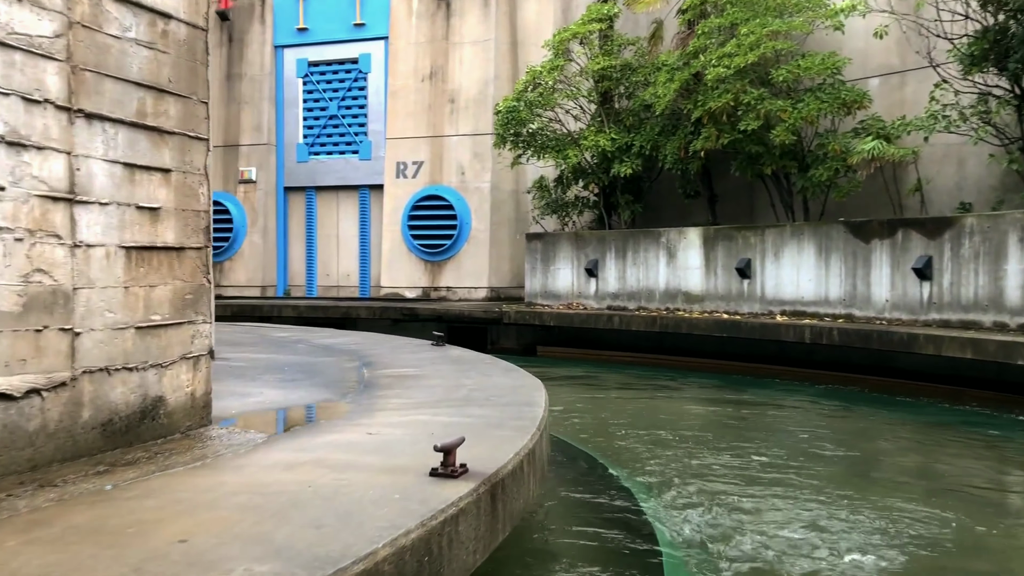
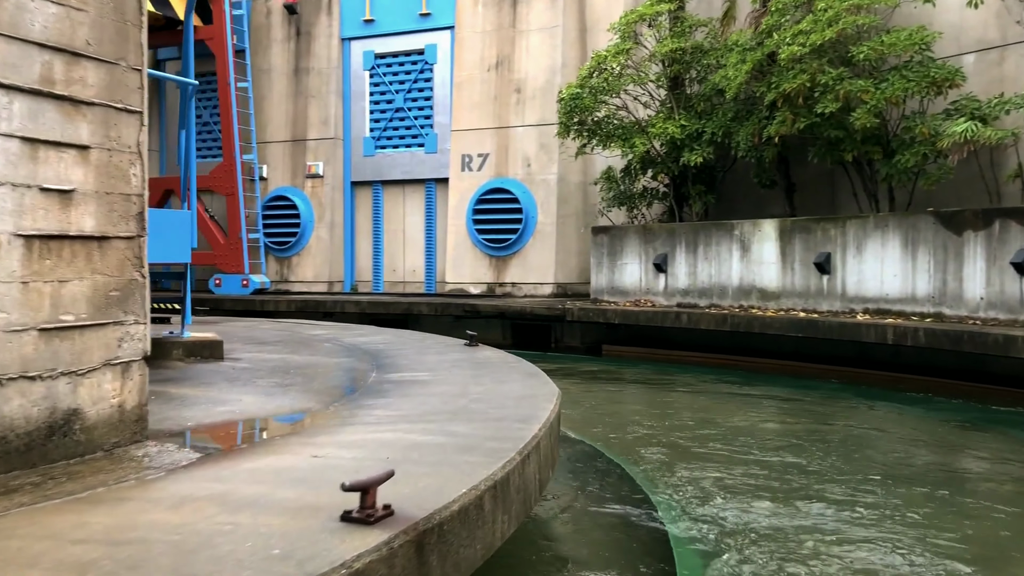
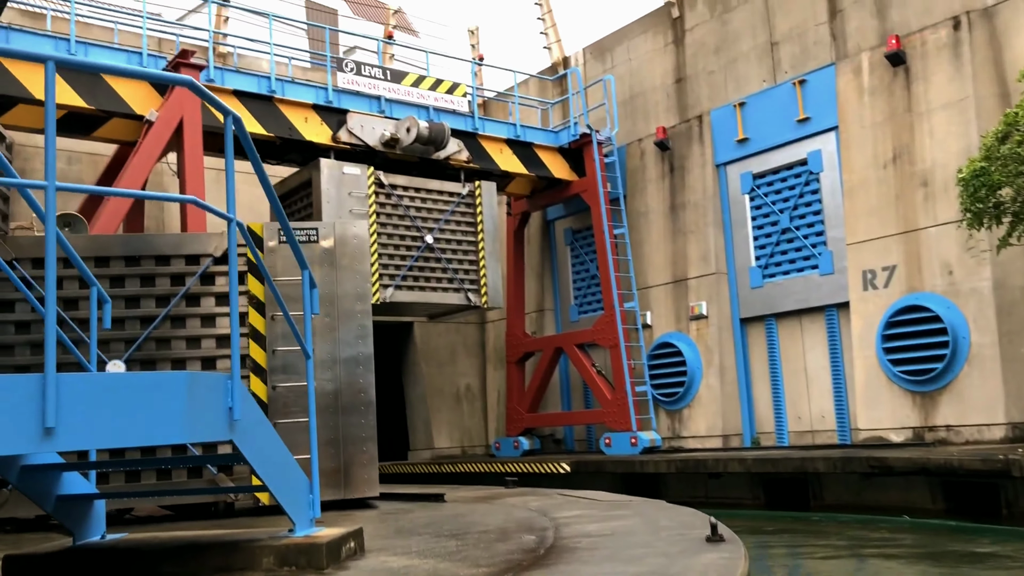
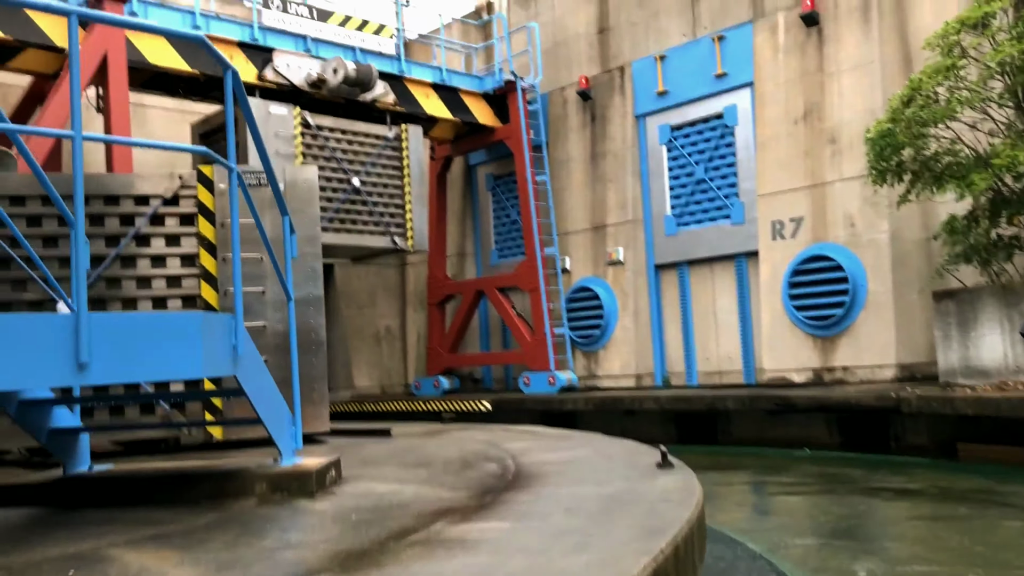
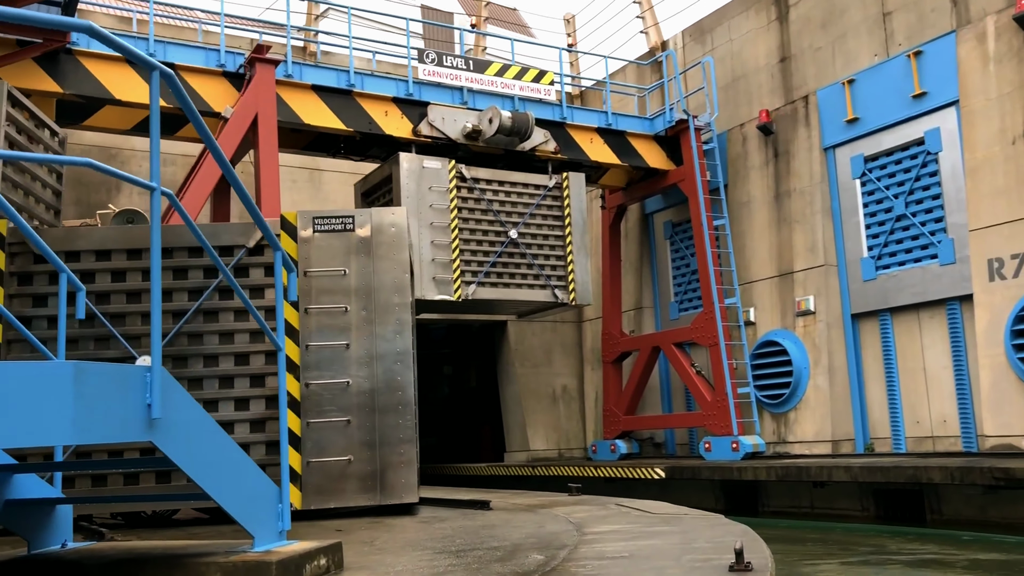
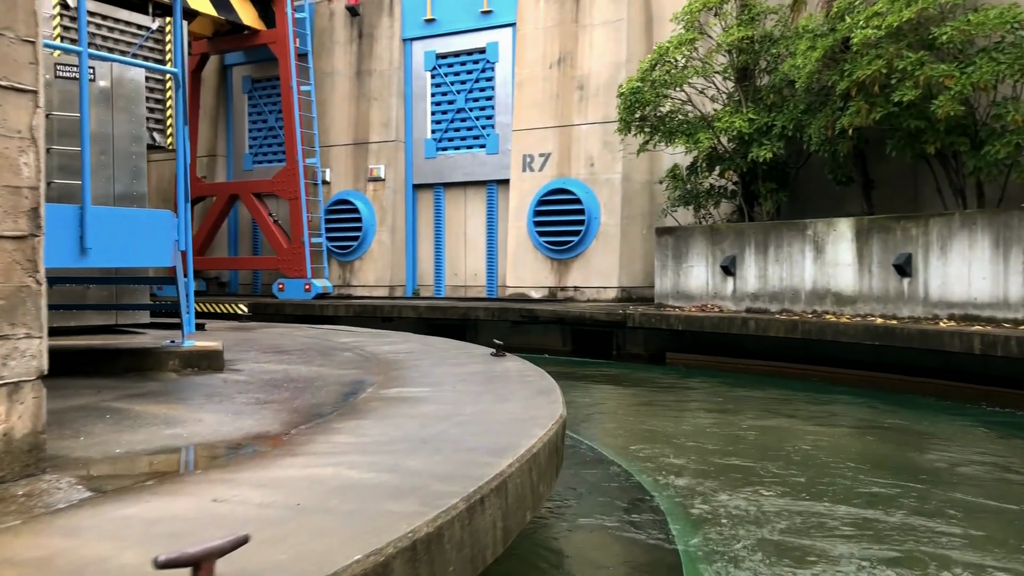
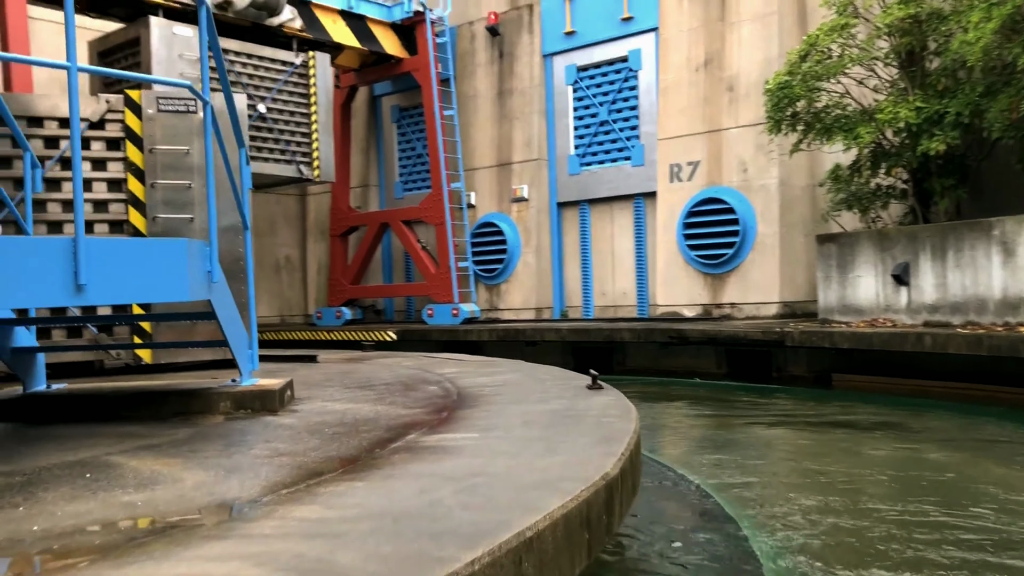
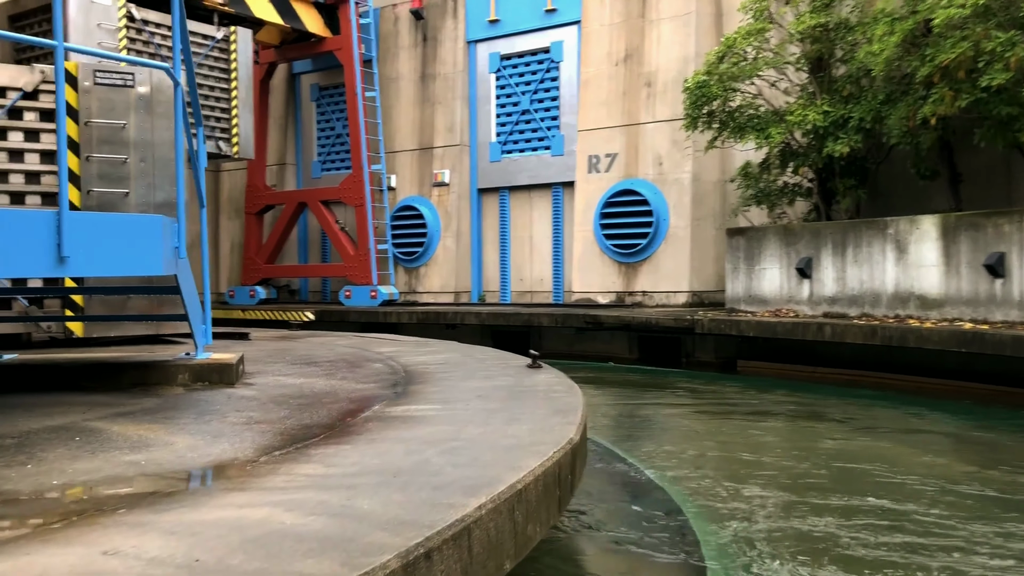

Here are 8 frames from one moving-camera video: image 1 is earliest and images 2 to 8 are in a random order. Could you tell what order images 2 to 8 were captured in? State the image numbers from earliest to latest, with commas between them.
2, 6, 8, 7, 4, 3, 5
